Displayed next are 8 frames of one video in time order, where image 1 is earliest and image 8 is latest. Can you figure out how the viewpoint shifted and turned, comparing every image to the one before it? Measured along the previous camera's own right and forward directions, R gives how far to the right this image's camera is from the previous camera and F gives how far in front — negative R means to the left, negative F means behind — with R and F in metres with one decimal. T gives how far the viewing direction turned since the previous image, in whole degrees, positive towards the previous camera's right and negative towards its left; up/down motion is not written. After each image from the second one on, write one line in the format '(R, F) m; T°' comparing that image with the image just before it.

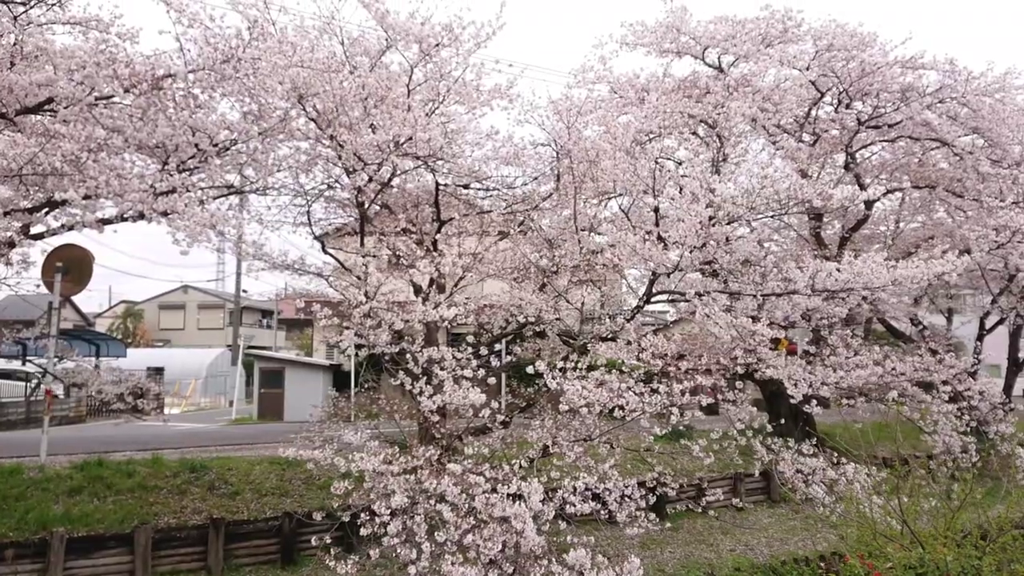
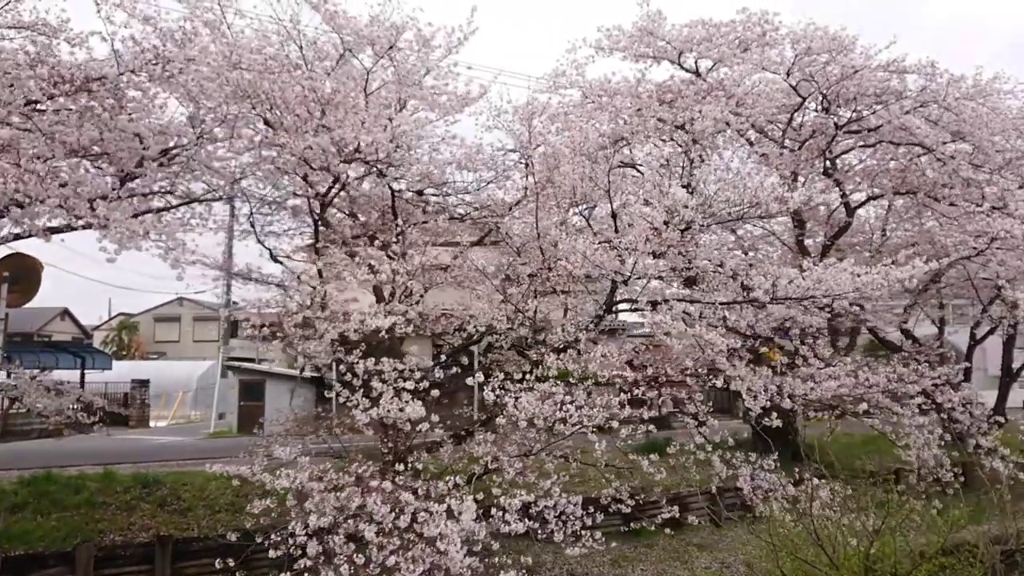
(+0.3, +0.2) m; 0°
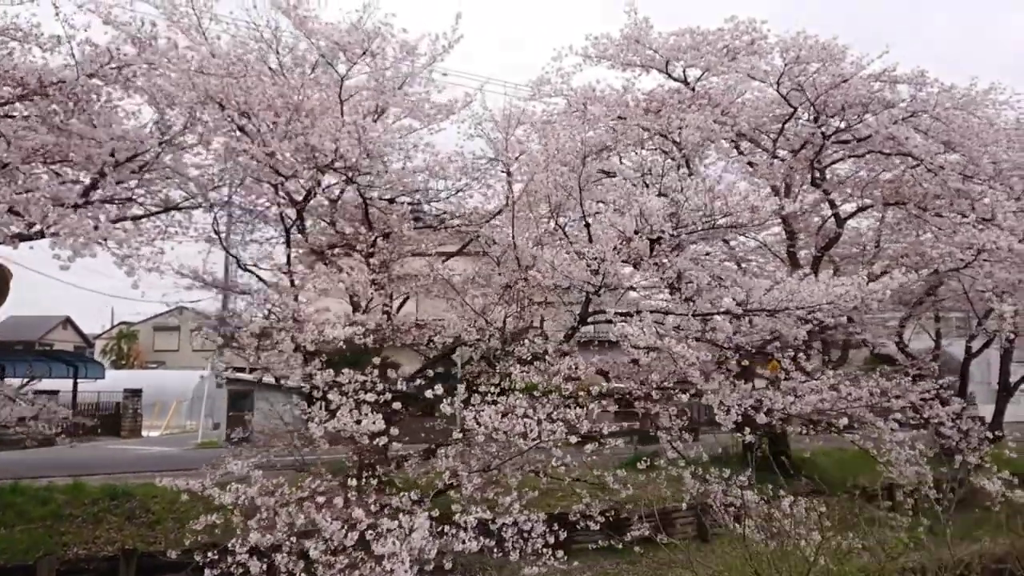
(+0.2, +0.1) m; 0°
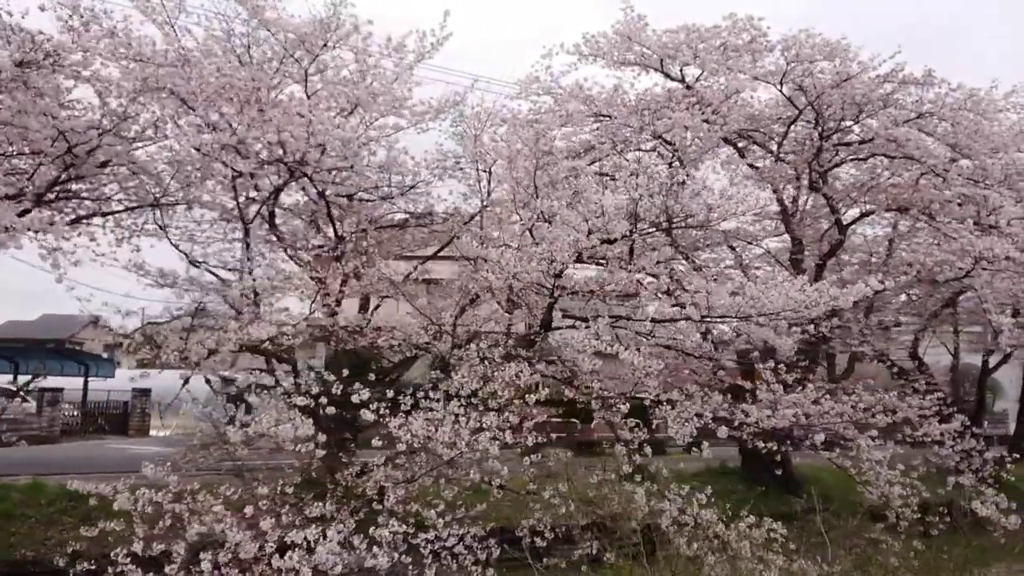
(+0.4, +0.2) m; -2°
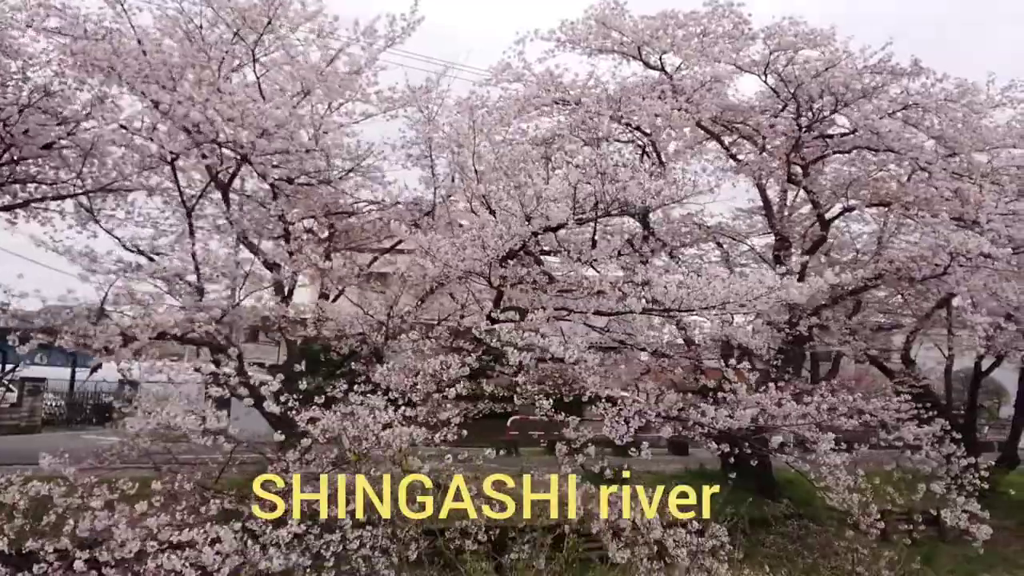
(+0.4, +0.2) m; -1°
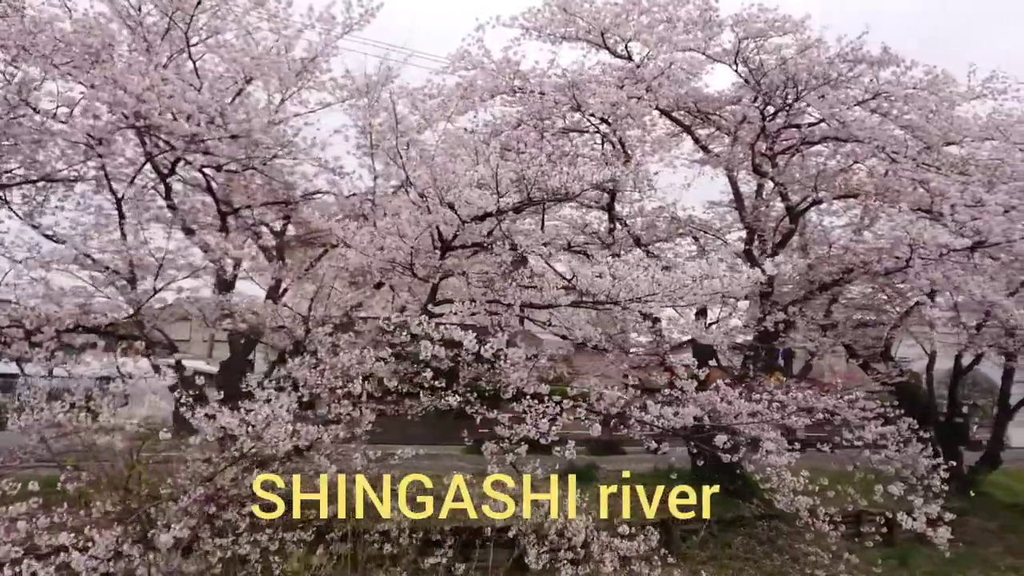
(+0.4, +0.2) m; 0°
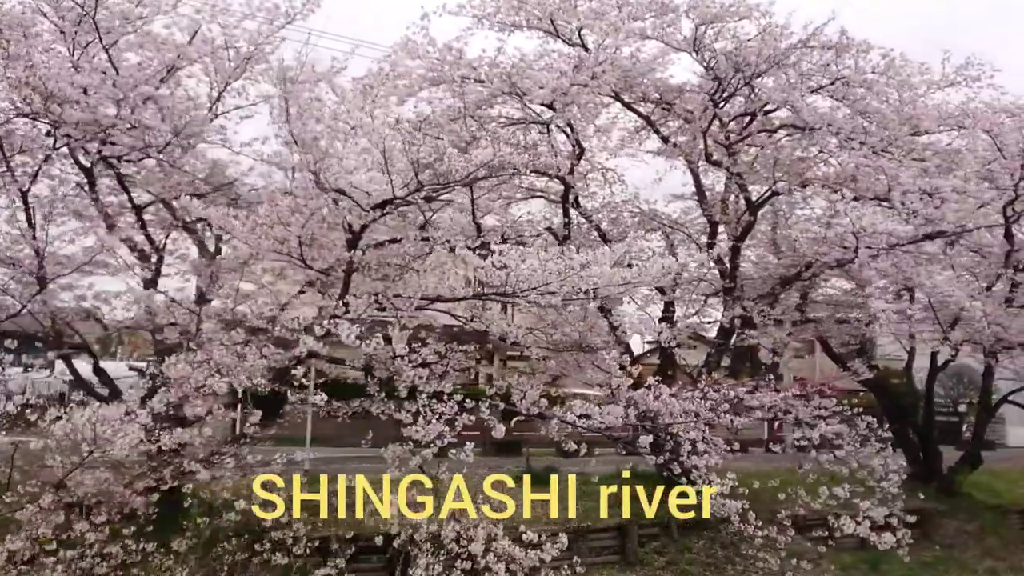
(+0.5, +0.2) m; 0°
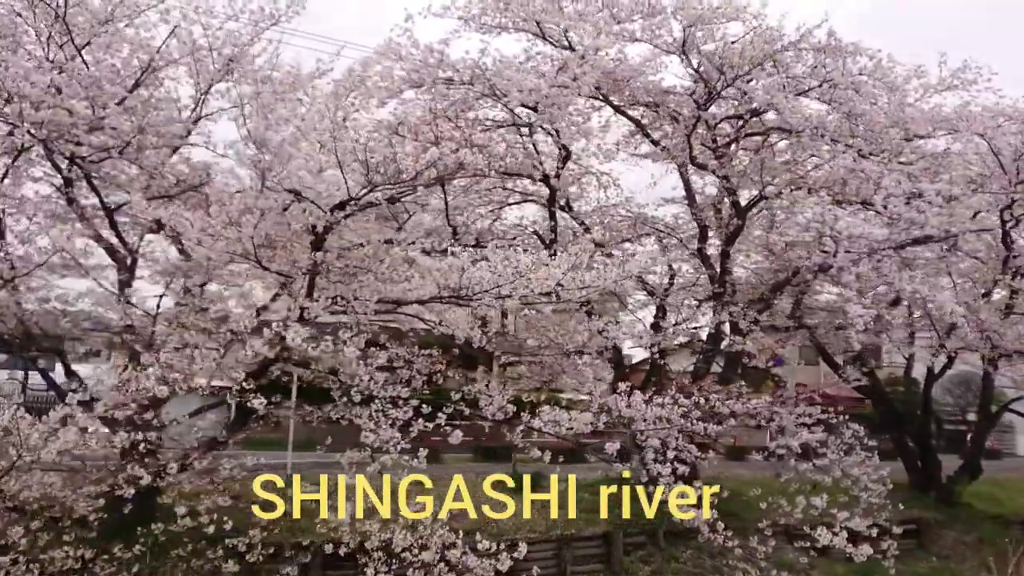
(+0.2, +0.1) m; -1°
